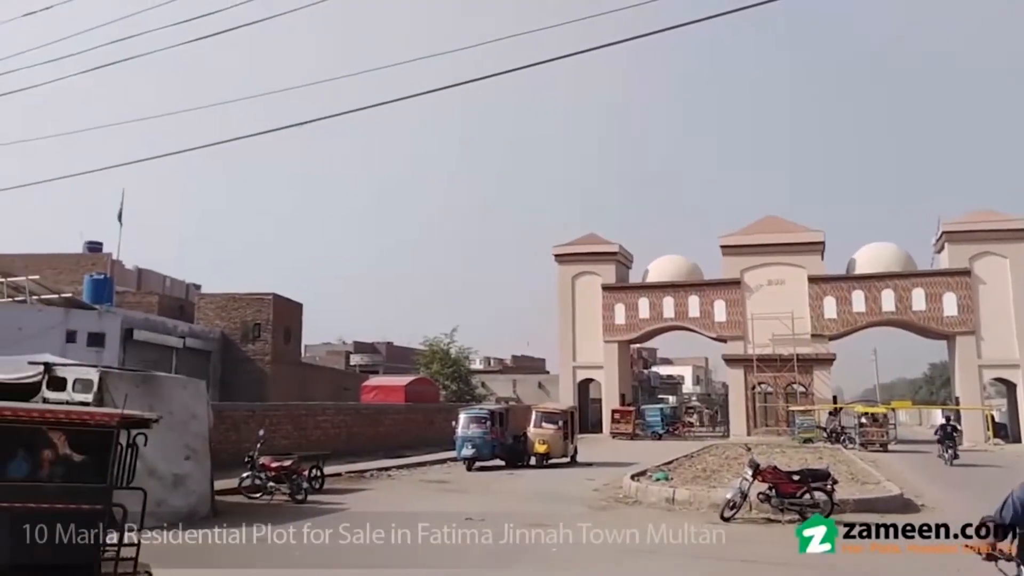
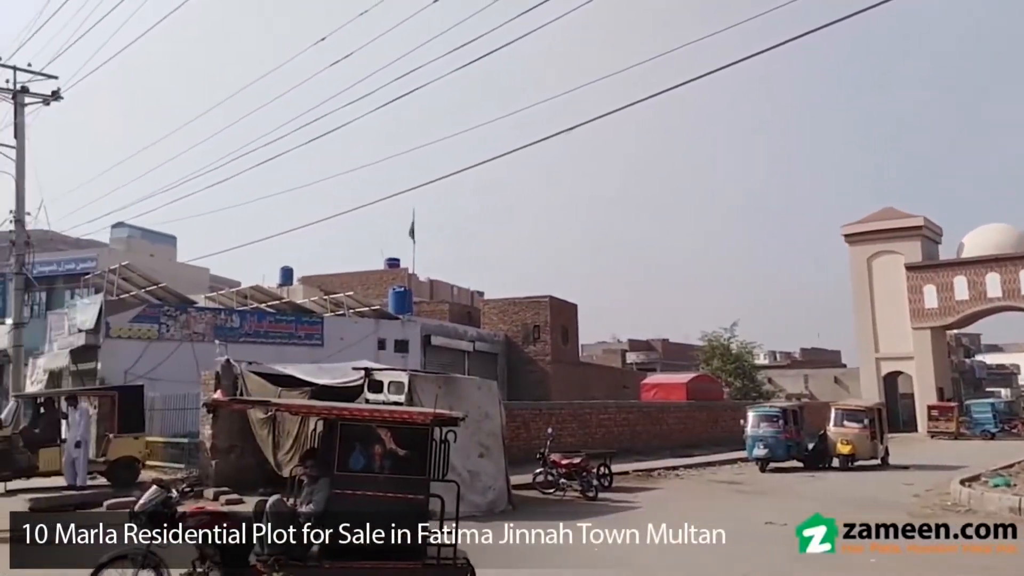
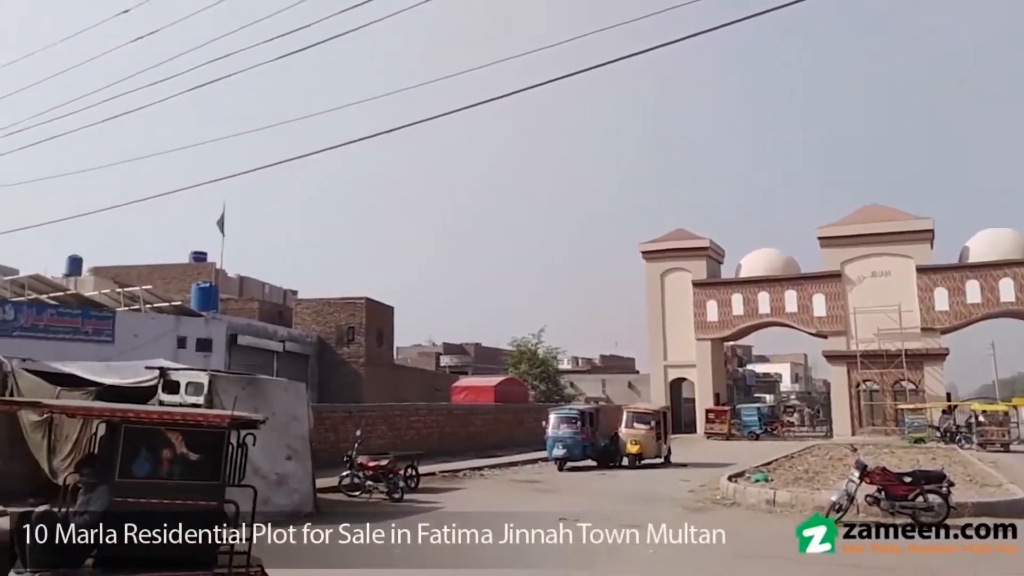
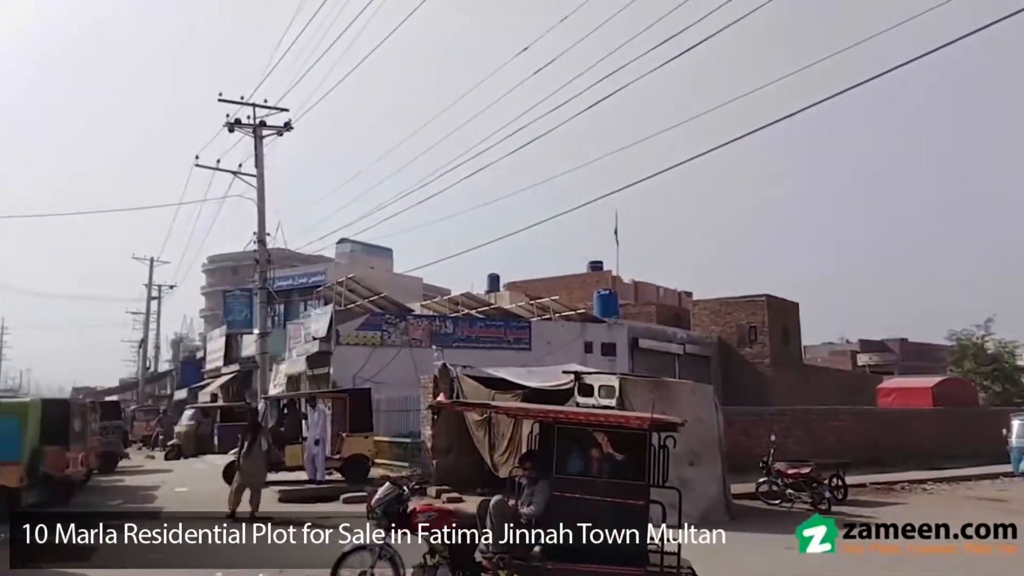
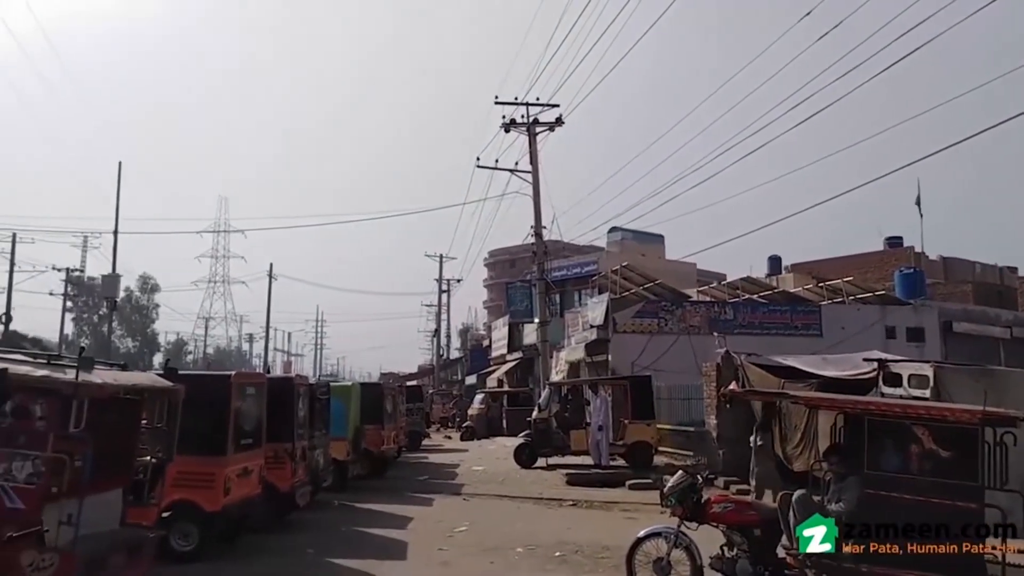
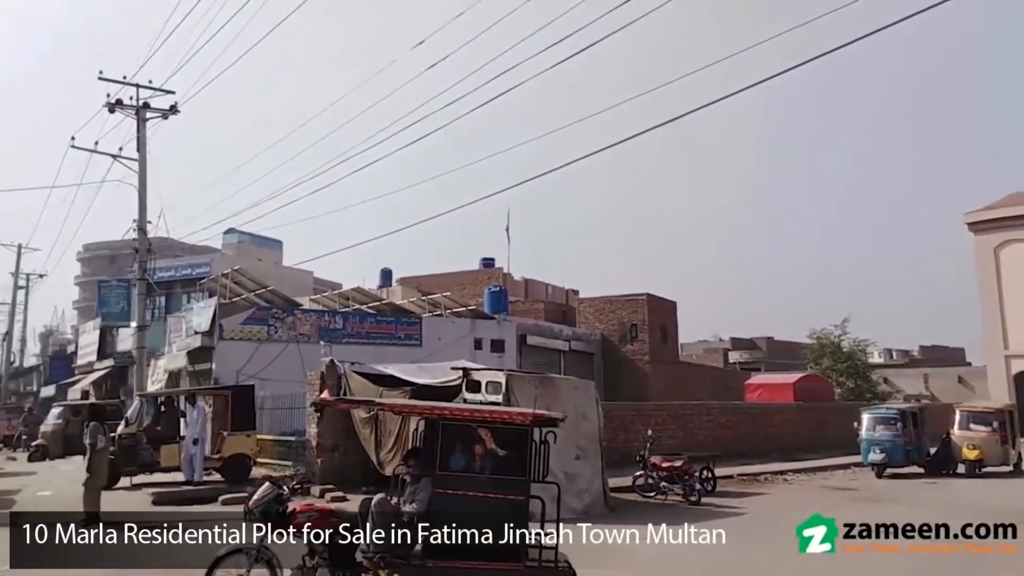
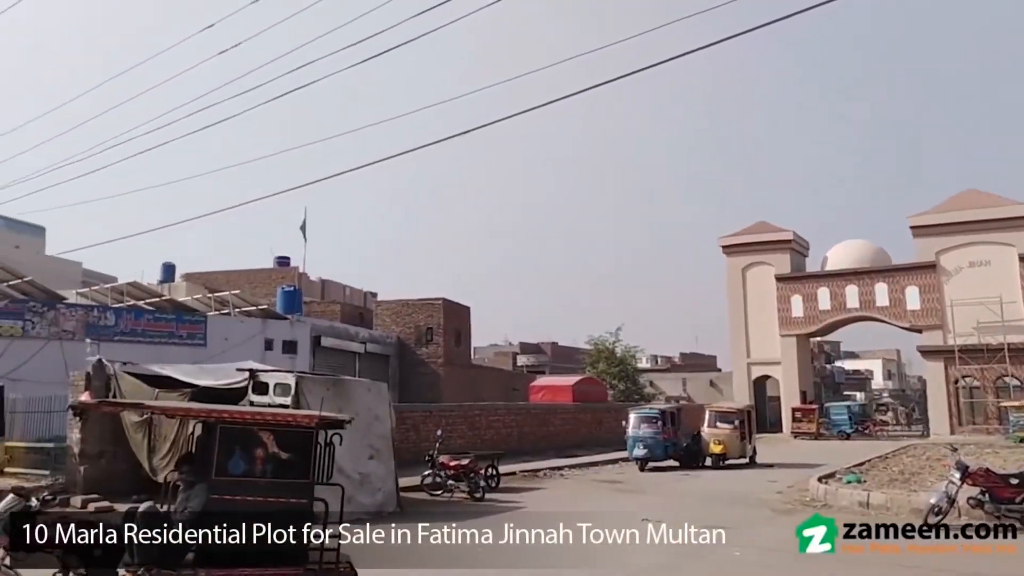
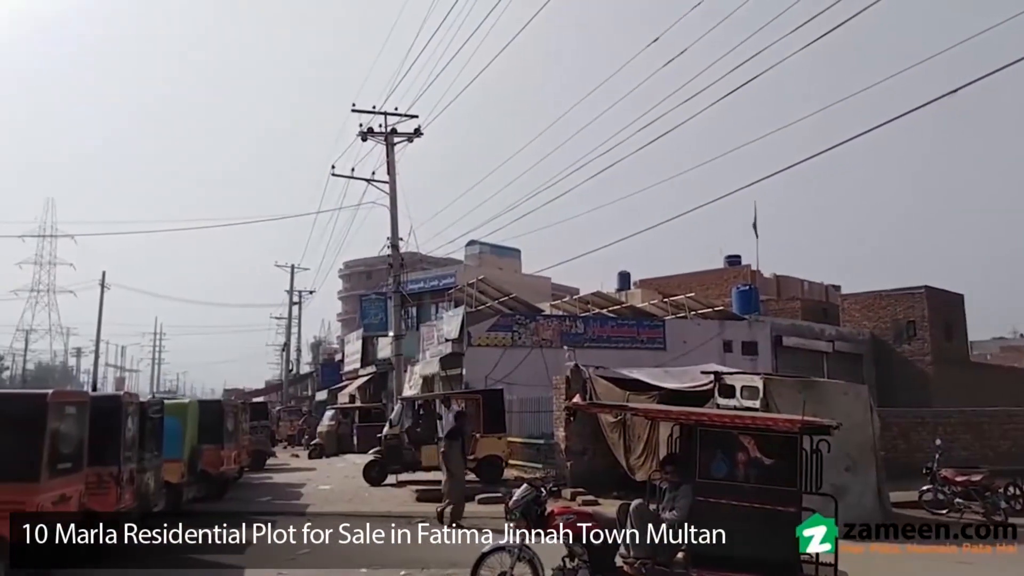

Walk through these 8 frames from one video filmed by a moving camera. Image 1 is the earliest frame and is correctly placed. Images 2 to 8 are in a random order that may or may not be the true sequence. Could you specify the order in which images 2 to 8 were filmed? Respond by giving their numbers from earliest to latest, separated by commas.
3, 7, 2, 6, 4, 8, 5
